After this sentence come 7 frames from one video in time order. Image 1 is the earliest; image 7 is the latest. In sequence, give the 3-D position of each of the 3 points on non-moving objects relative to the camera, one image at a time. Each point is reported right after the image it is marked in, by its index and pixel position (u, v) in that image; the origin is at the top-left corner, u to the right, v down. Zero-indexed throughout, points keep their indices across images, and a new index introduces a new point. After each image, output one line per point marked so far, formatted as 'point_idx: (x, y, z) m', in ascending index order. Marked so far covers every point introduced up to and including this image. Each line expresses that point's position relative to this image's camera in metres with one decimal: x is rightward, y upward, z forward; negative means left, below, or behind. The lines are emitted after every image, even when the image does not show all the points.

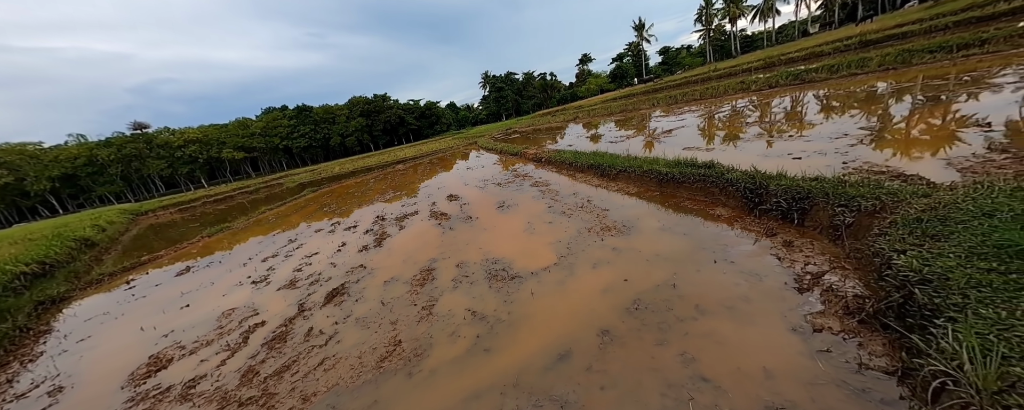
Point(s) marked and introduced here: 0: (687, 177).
0: (+3.7, +0.6, +6.3) m
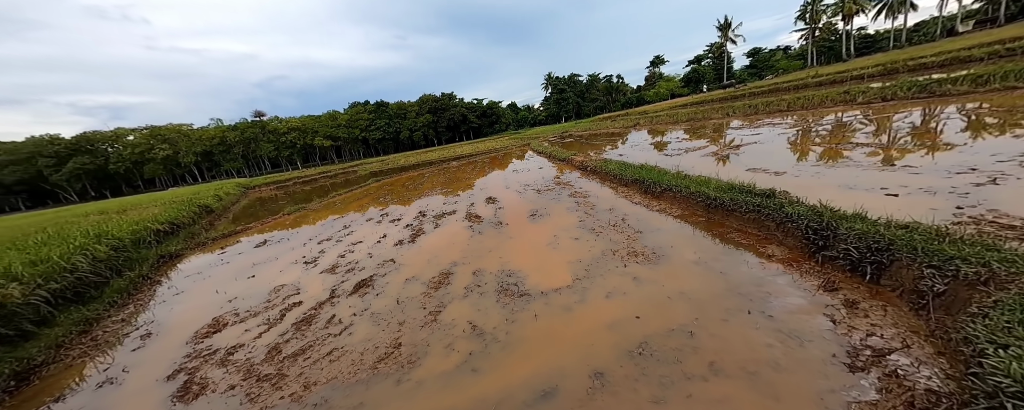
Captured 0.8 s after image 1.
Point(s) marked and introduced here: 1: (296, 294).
0: (+4.2, 0.0, +5.6) m
1: (-4.3, -1.7, +6.2) m
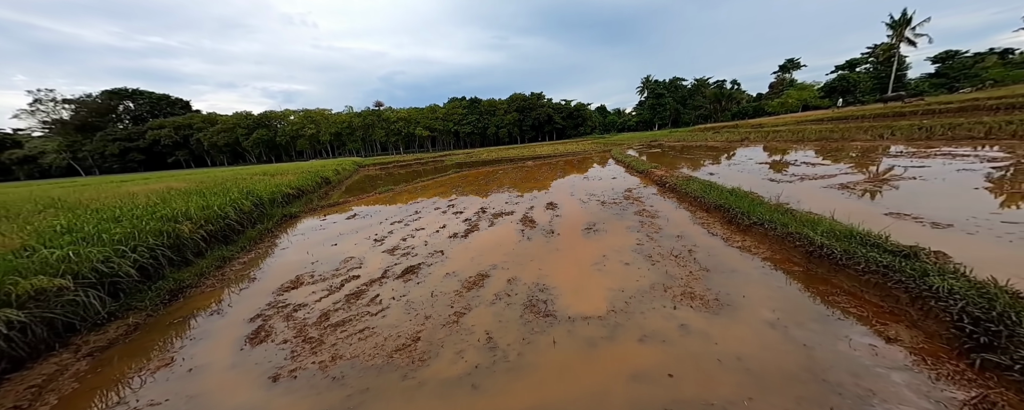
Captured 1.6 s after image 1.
0: (+4.8, -0.8, +4.3) m
1: (-3.4, -1.4, +6.9) m
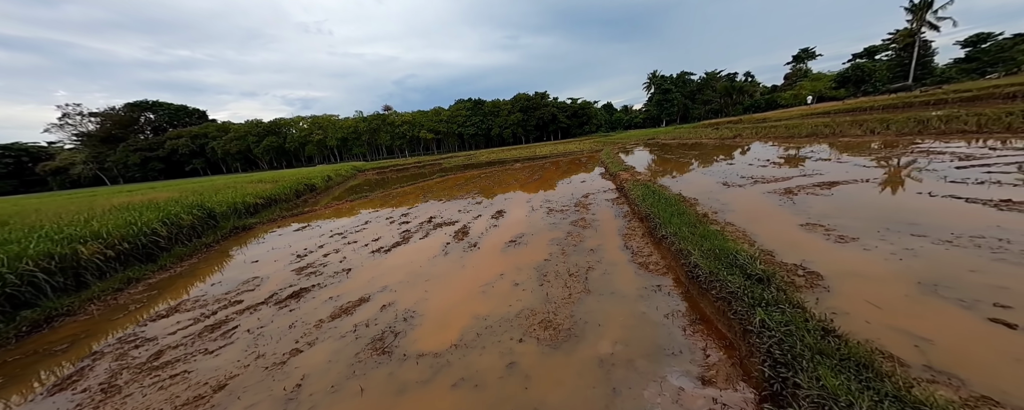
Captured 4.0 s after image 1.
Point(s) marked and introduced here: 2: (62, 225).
0: (+2.7, -1.0, +4.0) m
1: (-5.5, -1.8, +6.6) m
2: (-14.5, -0.7, +9.8) m
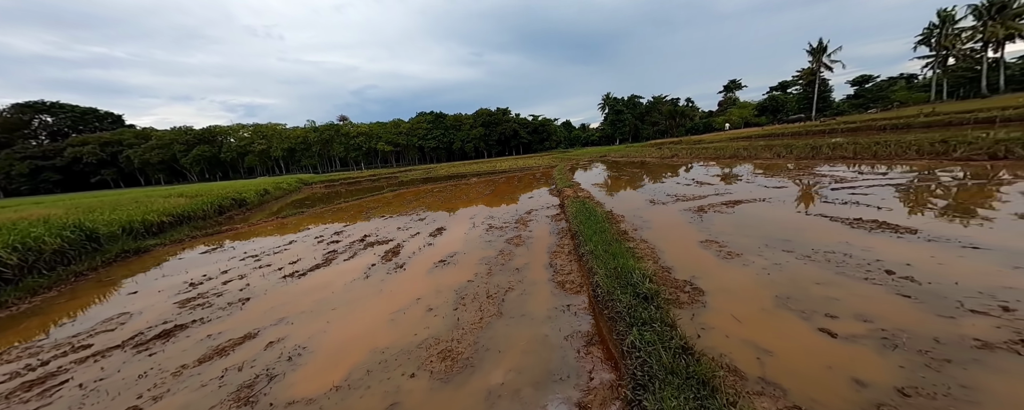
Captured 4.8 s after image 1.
0: (+1.4, -1.3, +4.2) m
1: (-7.1, -2.2, +5.5) m
2: (-16.4, -1.3, +7.6) m
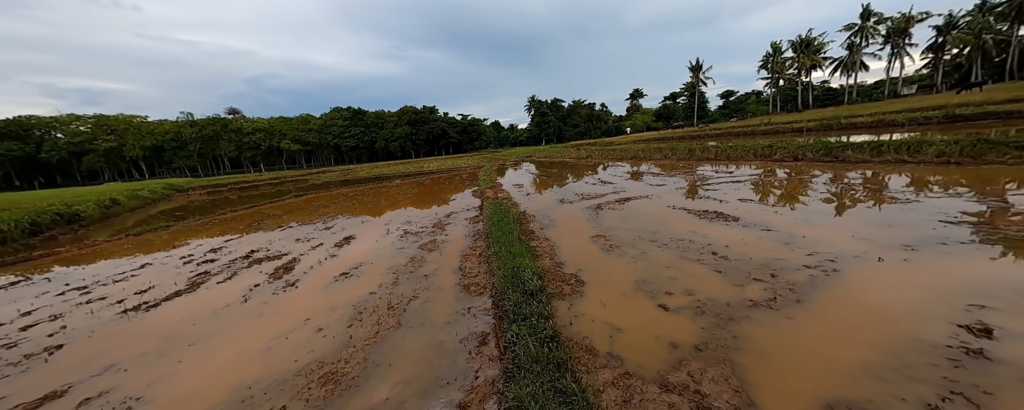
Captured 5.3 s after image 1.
0: (-0.1, -1.4, +4.4) m
1: (-8.7, -2.6, +3.7) m
2: (-18.2, -2.0, +3.5) m
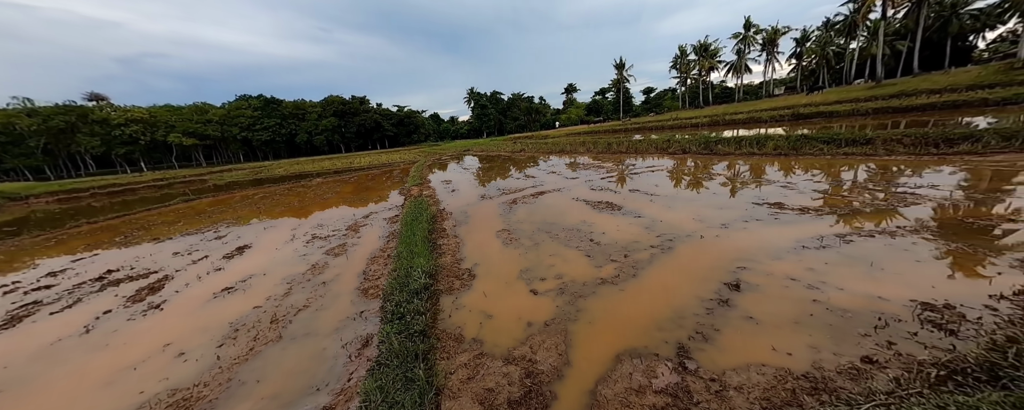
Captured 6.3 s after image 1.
0: (-1.7, -1.4, +4.5) m
1: (-9.9, -3.0, +2.0) m
2: (-19.2, -2.7, -0.2) m
